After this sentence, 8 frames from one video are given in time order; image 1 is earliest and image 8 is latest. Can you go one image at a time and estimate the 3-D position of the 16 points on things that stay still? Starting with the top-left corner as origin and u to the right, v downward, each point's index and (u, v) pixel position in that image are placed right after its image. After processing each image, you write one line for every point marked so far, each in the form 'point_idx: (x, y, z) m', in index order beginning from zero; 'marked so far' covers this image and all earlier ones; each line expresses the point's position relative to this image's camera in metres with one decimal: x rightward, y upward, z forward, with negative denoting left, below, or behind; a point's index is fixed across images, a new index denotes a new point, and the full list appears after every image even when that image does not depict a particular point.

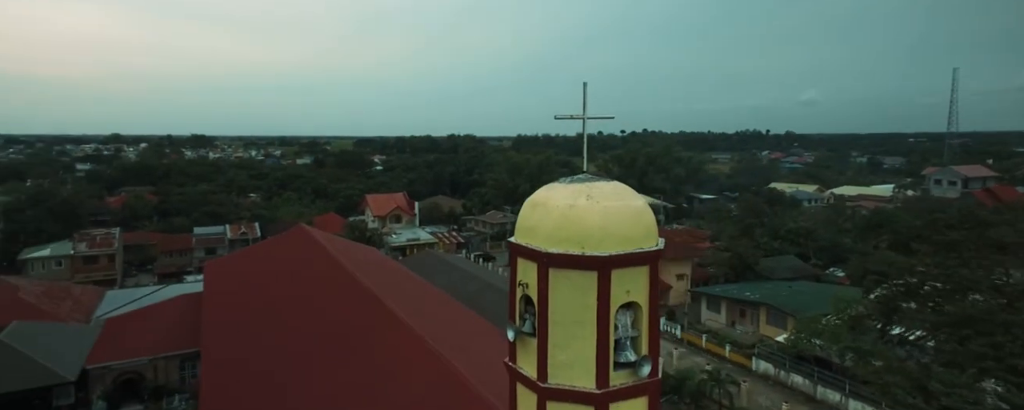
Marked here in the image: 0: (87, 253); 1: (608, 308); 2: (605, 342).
0: (-14.7, -1.6, +19.9) m
1: (+0.7, -0.8, +4.2) m
2: (+0.7, -1.0, +4.2) m
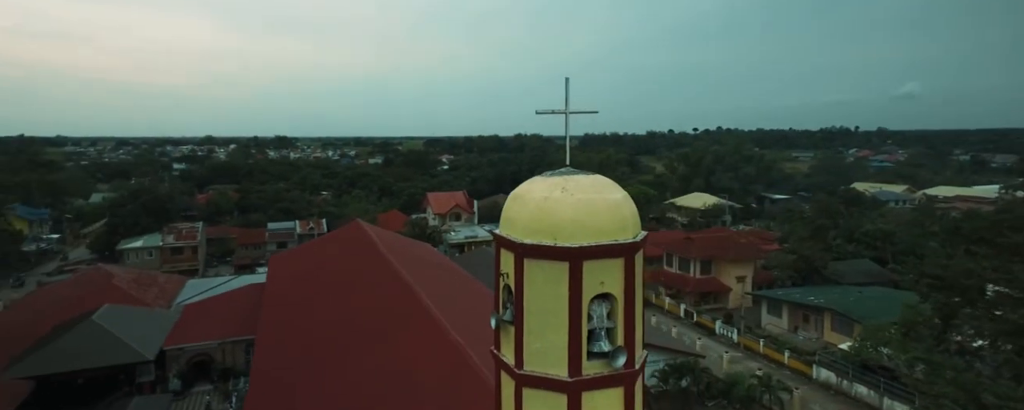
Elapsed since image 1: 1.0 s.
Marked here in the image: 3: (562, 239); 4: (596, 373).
0: (-12.8, -1.5, +21.8) m
1: (+0.5, -0.7, +4.4) m
2: (+0.5, -1.0, +4.4) m
3: (+0.4, -0.3, +4.3) m
4: (+0.7, -1.3, +4.5) m
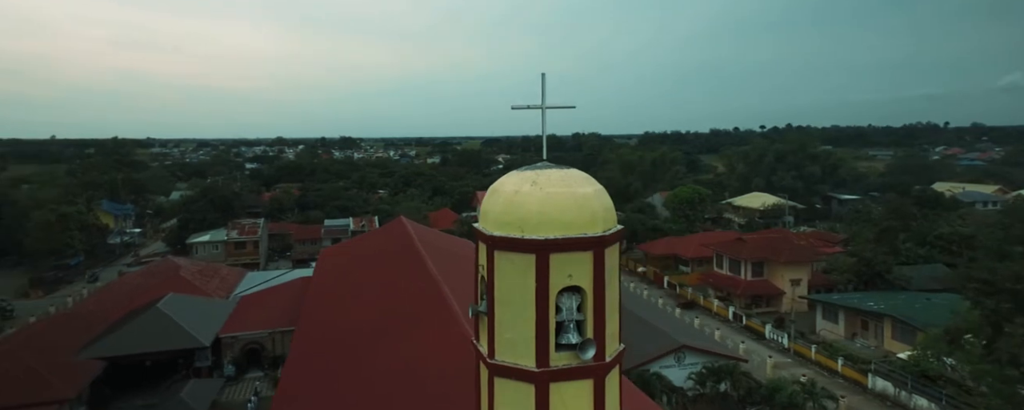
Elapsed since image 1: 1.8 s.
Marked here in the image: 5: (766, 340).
0: (-11.1, -1.4, +23.3) m
1: (+0.3, -0.7, +4.5) m
2: (+0.2, -0.9, +4.5) m
3: (+0.1, -0.2, +4.5) m
4: (+0.4, -1.3, +4.5) m
5: (+8.7, -4.7, +19.8) m
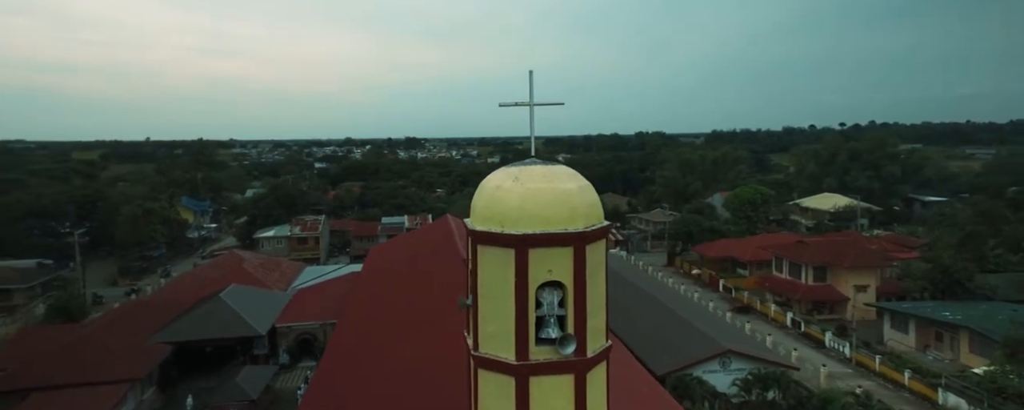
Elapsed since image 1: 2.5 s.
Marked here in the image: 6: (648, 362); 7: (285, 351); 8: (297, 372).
0: (-9.1, -1.3, +24.5) m
1: (+0.1, -0.6, +4.5) m
2: (+0.1, -0.9, +4.5) m
3: (0.0, -0.2, +4.5) m
4: (+0.3, -1.2, +4.6) m
5: (+10.2, -4.7, +18.8) m
6: (+3.5, -4.0, +14.7) m
7: (-6.3, -4.0, +15.9) m
8: (-5.8, -4.5, +15.5) m
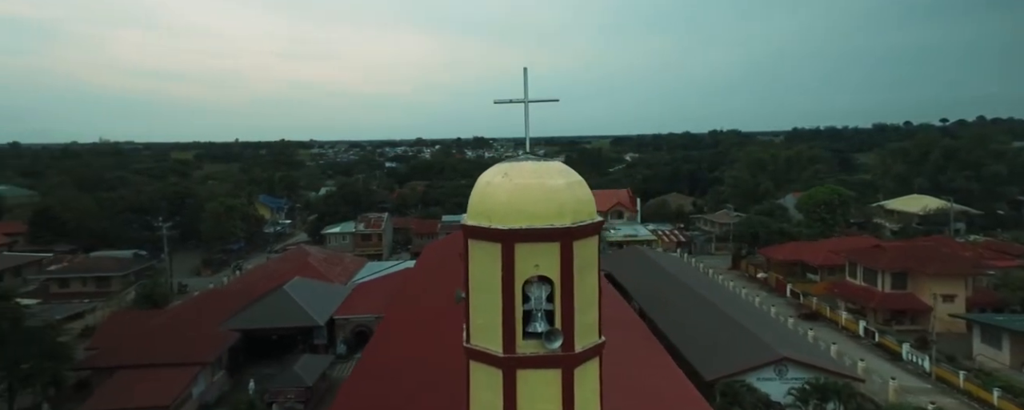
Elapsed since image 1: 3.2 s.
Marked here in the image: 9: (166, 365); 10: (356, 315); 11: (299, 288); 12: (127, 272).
0: (-6.6, -1.2, +25.5) m
1: (0.0, -0.6, +4.6) m
2: (0.0, -0.8, +4.6) m
3: (-0.1, -0.1, +4.6) m
4: (+0.2, -1.2, +4.6) m
5: (+11.8, -4.7, +17.4) m
6: (+4.6, -4.0, +14.2) m
7: (-4.9, -4.0, +16.7) m
8: (-4.5, -4.4, +16.2) m
9: (-8.2, -3.8, +13.6) m
10: (-4.5, -3.2, +16.6) m
11: (-6.5, -2.5, +17.6) m
12: (-13.1, -2.3, +19.5) m
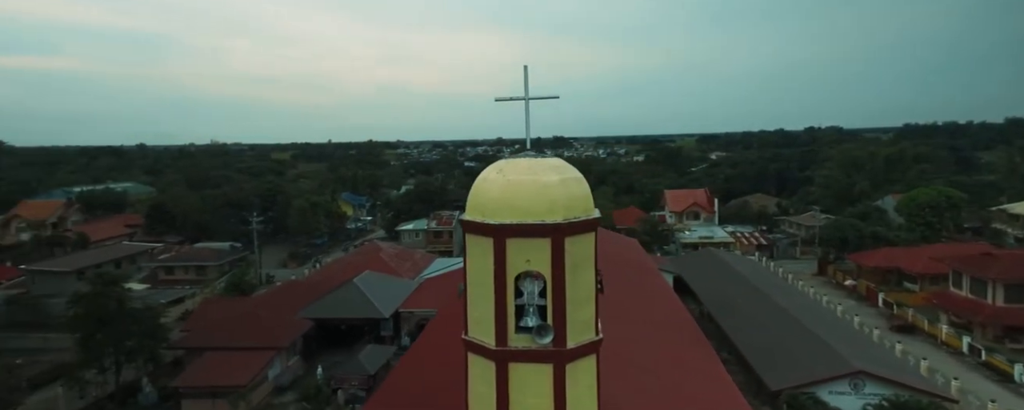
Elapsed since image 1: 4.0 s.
0: (-3.5, -1.1, +26.4) m
1: (-0.1, -0.6, +4.6) m
2: (-0.1, -0.8, +4.6) m
3: (-0.2, -0.1, +4.7) m
4: (+0.1, -1.1, +4.6) m
5: (+13.5, -4.8, +15.6) m
6: (+5.9, -4.0, +13.5) m
7: (-3.2, -3.9, +17.3) m
8: (-2.8, -4.4, +16.8) m
9: (-6.9, -3.7, +14.8) m
10: (-2.8, -3.1, +17.2) m
11: (-4.6, -2.4, +18.5) m
12: (-10.8, -2.1, +21.3) m
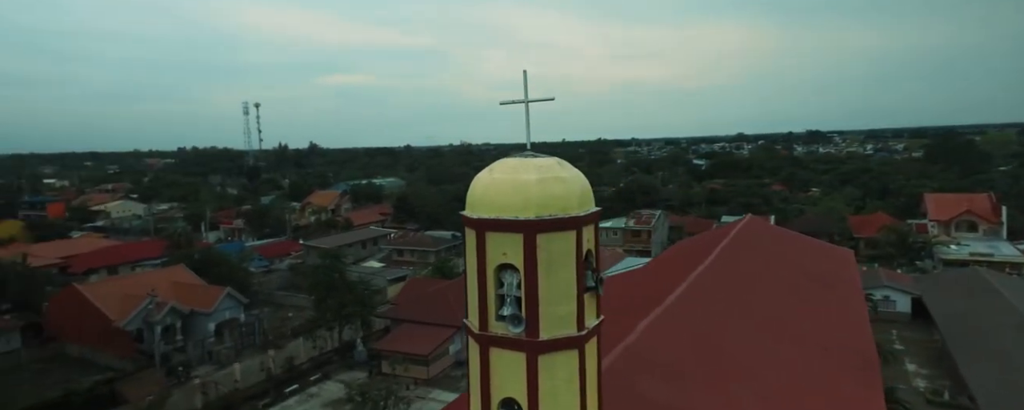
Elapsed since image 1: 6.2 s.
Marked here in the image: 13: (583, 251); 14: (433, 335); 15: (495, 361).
0: (+5.7, -1.0, +25.9) m
1: (-0.2, -0.5, +4.8) m
2: (-0.3, -0.8, +4.8) m
3: (-0.3, 0.0, +4.8) m
4: (-0.1, -1.1, +4.7) m
5: (+16.5, -5.2, +9.1) m
6: (+8.8, -4.2, +10.3) m
7: (+2.1, -3.8, +17.6) m
8: (+2.2, -4.3, +17.0) m
9: (-2.3, -3.5, +16.8) m
10: (+2.5, -3.0, +17.3) m
11: (+1.4, -2.3, +19.3) m
12: (-3.1, -1.8, +24.4) m
13: (+0.6, -0.4, +4.8) m
14: (-2.2, -3.7, +16.3) m
15: (-0.2, -1.3, +4.8) m
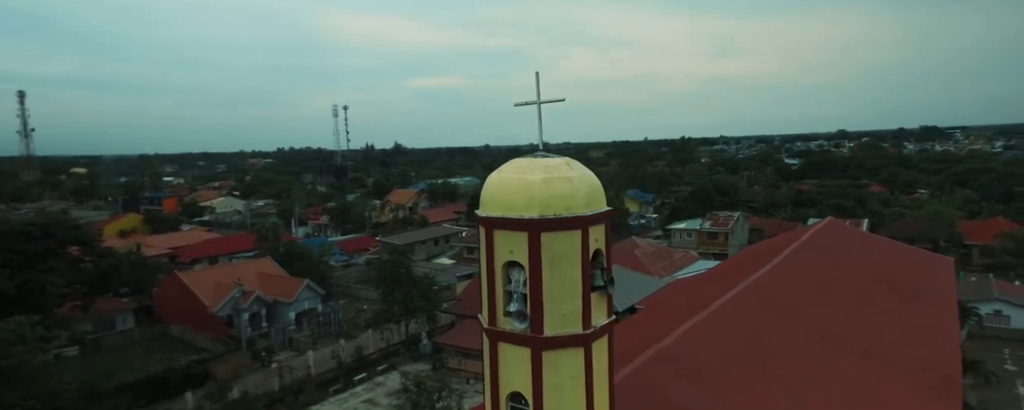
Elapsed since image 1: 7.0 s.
0: (+8.8, -1.0, +24.7) m
1: (-0.2, -0.5, +4.7) m
2: (-0.2, -0.7, +4.7) m
3: (-0.2, 0.0, +4.8) m
4: (-0.1, -1.1, +4.6) m
5: (+17.0, -5.3, +6.5) m
6: (+9.5, -4.2, +8.9) m
7: (+4.0, -3.8, +17.1) m
8: (+4.0, -4.3, +16.4) m
9: (-0.5, -3.4, +16.9) m
10: (+4.3, -3.0, +16.7) m
11: (+3.5, -2.3, +18.8) m
12: (-0.1, -1.8, +24.6) m
13: (+0.6, -0.4, +4.6) m
14: (-0.5, -3.6, +16.4) m
15: (-0.1, -1.3, +4.7) m
